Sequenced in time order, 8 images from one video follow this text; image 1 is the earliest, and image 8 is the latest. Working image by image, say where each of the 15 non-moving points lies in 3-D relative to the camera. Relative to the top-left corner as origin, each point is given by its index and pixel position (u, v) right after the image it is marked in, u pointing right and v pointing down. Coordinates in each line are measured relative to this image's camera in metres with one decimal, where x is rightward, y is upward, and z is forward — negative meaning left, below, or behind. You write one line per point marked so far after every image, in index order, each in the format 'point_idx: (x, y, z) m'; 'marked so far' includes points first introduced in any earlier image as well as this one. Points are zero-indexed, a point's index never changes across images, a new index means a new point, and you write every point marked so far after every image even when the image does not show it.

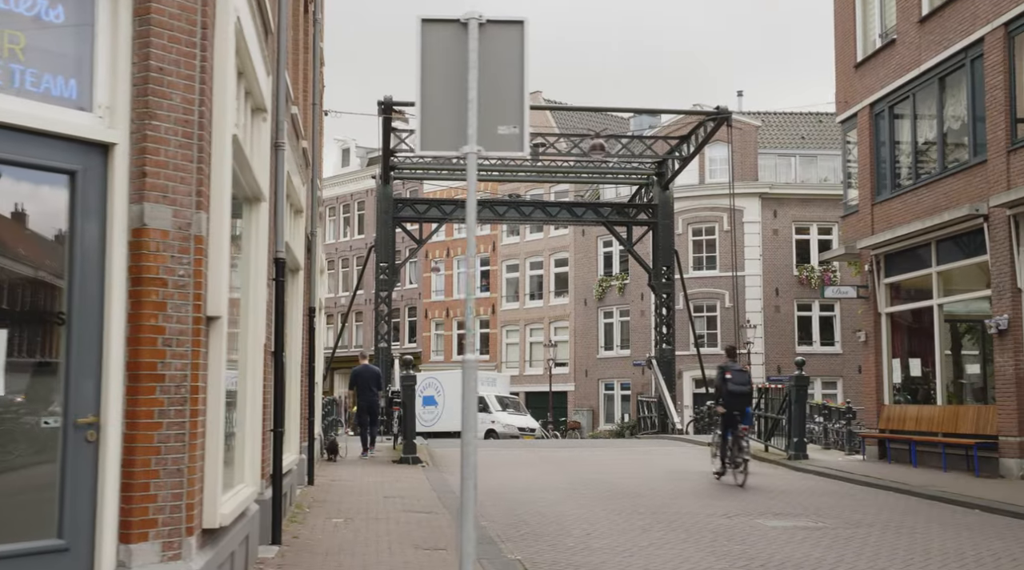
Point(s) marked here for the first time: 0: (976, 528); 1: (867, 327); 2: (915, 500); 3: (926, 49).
0: (+4.5, -2.3, +10.3) m
1: (+6.5, -0.8, +19.7) m
2: (+5.0, -2.7, +13.3) m
3: (+6.7, +3.8, +17.4) m
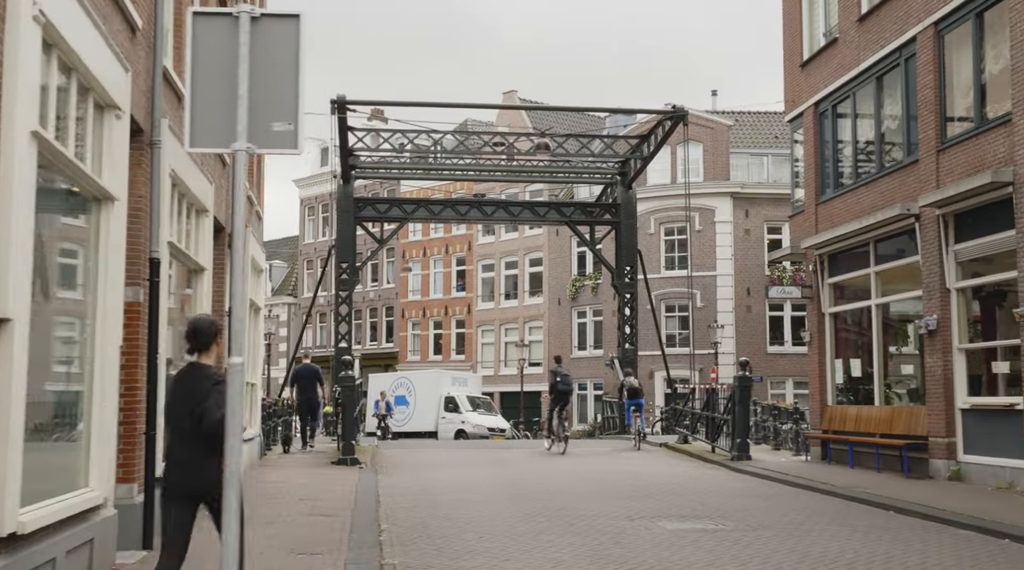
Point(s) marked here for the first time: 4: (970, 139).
0: (+3.5, -2.3, +10.2) m
1: (+5.5, -0.8, +19.6) m
2: (+4.0, -2.7, +13.2) m
3: (+5.7, +3.9, +17.3) m
4: (+6.0, +1.9, +14.0) m
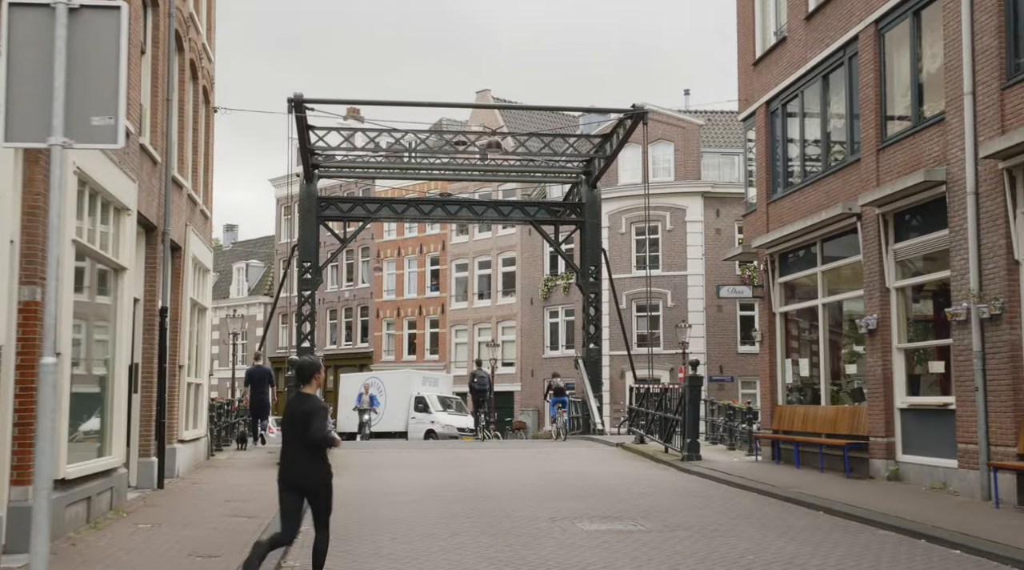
0: (+2.7, -2.3, +10.1) m
1: (+4.6, -0.8, +19.6) m
2: (+3.2, -2.7, +13.1) m
3: (+4.8, +3.9, +17.2) m
4: (+5.2, +1.9, +13.9) m
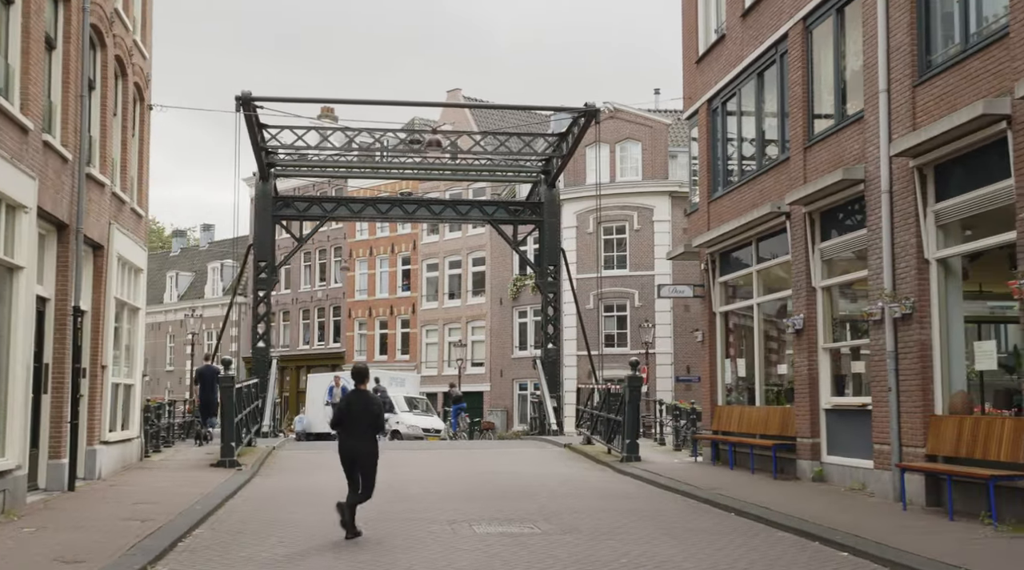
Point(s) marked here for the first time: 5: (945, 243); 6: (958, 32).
0: (+1.7, -2.3, +10.0) m
1: (+3.5, -0.7, +19.4) m
2: (+2.1, -2.6, +13.0) m
3: (+3.8, +3.9, +17.1) m
4: (+4.1, +1.9, +13.8) m
5: (+4.6, +0.4, +11.3) m
6: (+4.5, +2.6, +10.9) m
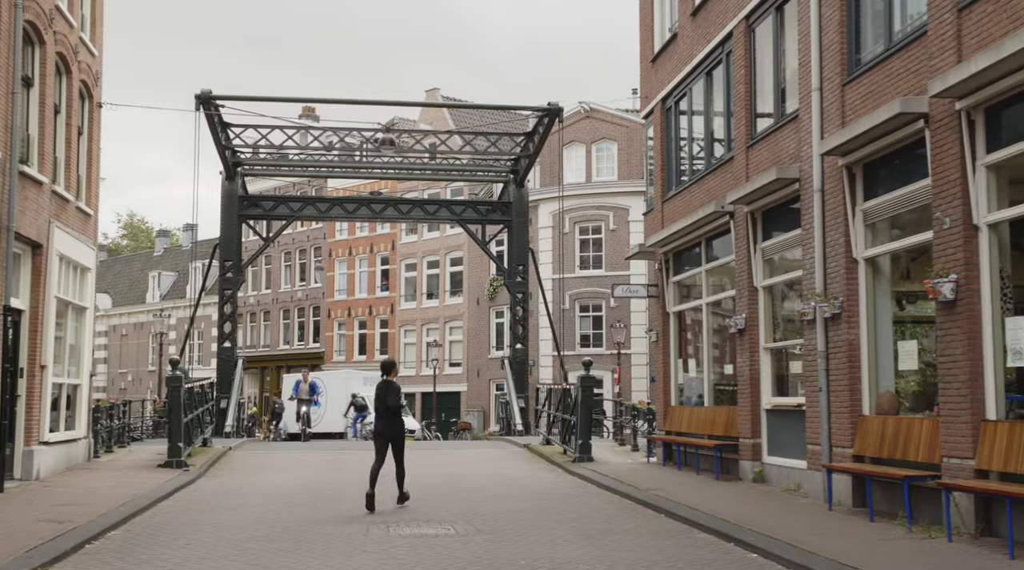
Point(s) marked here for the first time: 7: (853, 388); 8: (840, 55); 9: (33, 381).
0: (+0.9, -2.3, +9.9) m
1: (+2.6, -0.7, +19.4) m
2: (+1.3, -2.6, +12.9) m
3: (+3.0, +3.9, +17.0) m
4: (+3.3, +1.9, +13.7) m
5: (+3.8, +0.5, +11.2) m
6: (+3.8, +2.6, +10.8) m
7: (+3.6, -1.1, +11.3) m
8: (+3.6, +2.5, +11.7) m
9: (-6.8, -1.4, +15.1) m
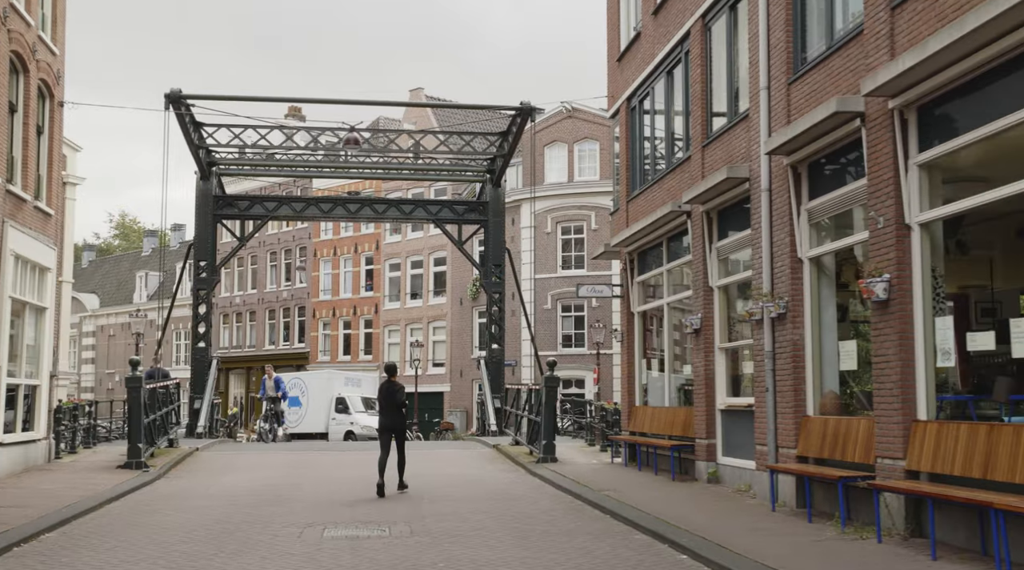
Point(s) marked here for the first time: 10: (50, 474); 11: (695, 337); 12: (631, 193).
0: (+0.3, -2.3, +9.8) m
1: (+2.0, -0.7, +19.3) m
2: (+0.7, -2.6, +12.8) m
3: (+2.3, +3.9, +17.0) m
4: (+2.7, +1.9, +13.7) m
5: (+3.2, +0.5, +11.1) m
6: (+3.2, +2.6, +10.8) m
7: (+3.0, -1.1, +11.3) m
8: (+3.0, +2.5, +11.6) m
9: (-7.4, -1.4, +15.0) m
10: (-7.1, -2.9, +16.3) m
11: (+2.5, -0.7, +14.8) m
12: (+2.1, +1.6, +18.9) m
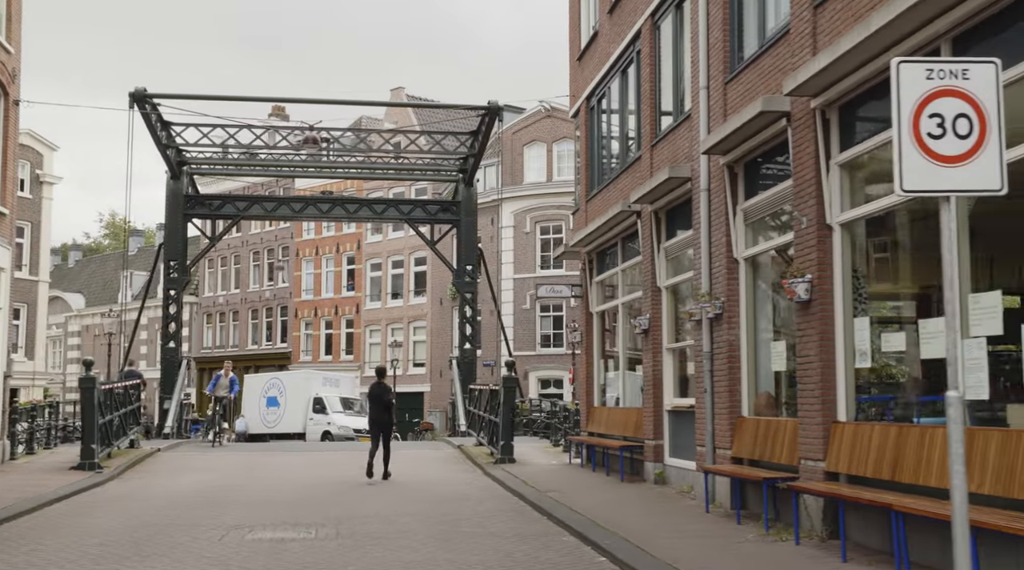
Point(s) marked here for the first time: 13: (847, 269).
0: (-0.4, -2.3, +9.8) m
1: (+1.3, -0.7, +19.2) m
2: (0.0, -2.6, +12.8) m
3: (+1.6, +3.9, +16.9) m
4: (+2.0, +1.9, +13.6) m
5: (+2.5, +0.5, +11.1) m
6: (+2.5, +2.6, +10.7) m
7: (+2.3, -1.1, +11.2) m
8: (+2.3, +2.5, +11.6) m
9: (-8.1, -1.4, +14.9) m
10: (-7.8, -2.9, +16.2) m
11: (+1.8, -0.7, +14.8) m
12: (+1.4, +1.6, +18.8) m
13: (+2.8, +0.1, +8.8) m
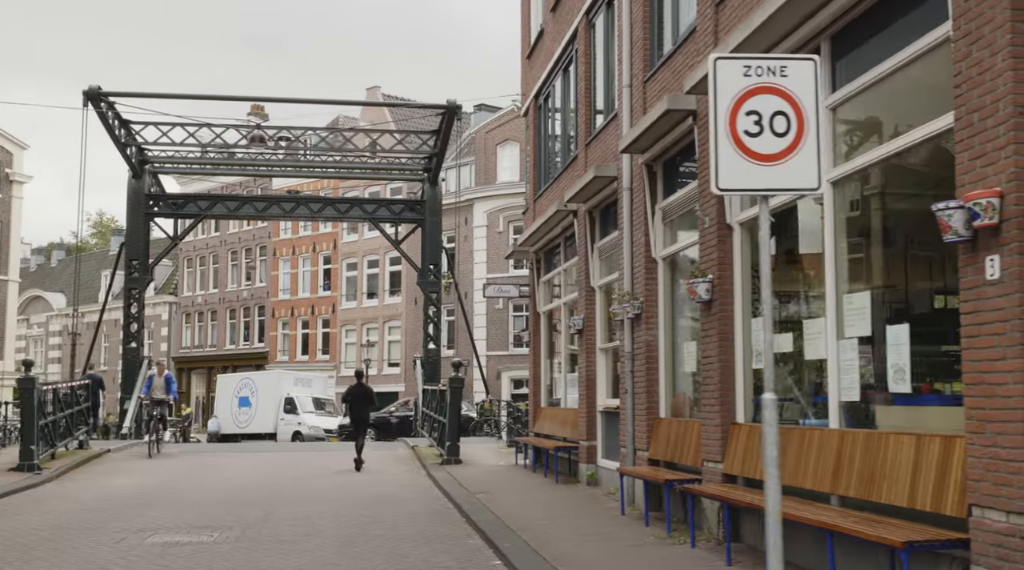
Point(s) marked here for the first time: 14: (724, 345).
0: (-1.2, -2.3, +9.6) m
1: (+0.4, -0.7, +19.1) m
2: (-0.9, -2.6, +12.7) m
3: (+0.7, +3.9, +16.8) m
4: (+1.1, +1.9, +13.5) m
5: (+1.6, +0.5, +11.0) m
6: (+1.6, +2.6, +10.6) m
7: (+1.5, -1.1, +11.1) m
8: (+1.4, +2.5, +11.5) m
9: (-9.0, -1.4, +14.7) m
10: (-8.7, -2.9, +16.0) m
11: (+0.9, -0.7, +14.7) m
12: (+0.5, +1.6, +18.7) m
13: (+1.9, +0.1, +8.7) m
14: (+1.7, -0.5, +8.8) m
